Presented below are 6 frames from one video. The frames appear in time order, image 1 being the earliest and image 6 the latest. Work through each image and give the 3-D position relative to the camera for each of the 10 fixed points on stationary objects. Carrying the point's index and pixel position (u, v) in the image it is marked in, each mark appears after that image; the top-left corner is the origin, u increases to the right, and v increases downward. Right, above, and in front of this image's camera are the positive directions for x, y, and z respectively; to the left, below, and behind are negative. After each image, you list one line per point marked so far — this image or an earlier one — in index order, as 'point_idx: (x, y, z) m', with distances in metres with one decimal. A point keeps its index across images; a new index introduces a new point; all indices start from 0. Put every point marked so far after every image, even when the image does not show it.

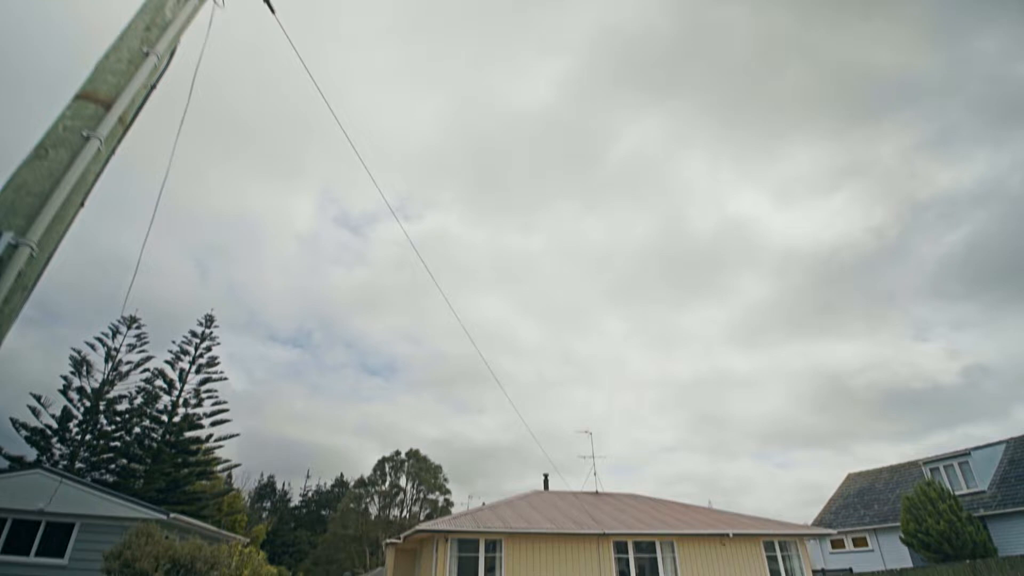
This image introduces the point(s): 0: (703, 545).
0: (+5.4, -7.3, +15.5) m
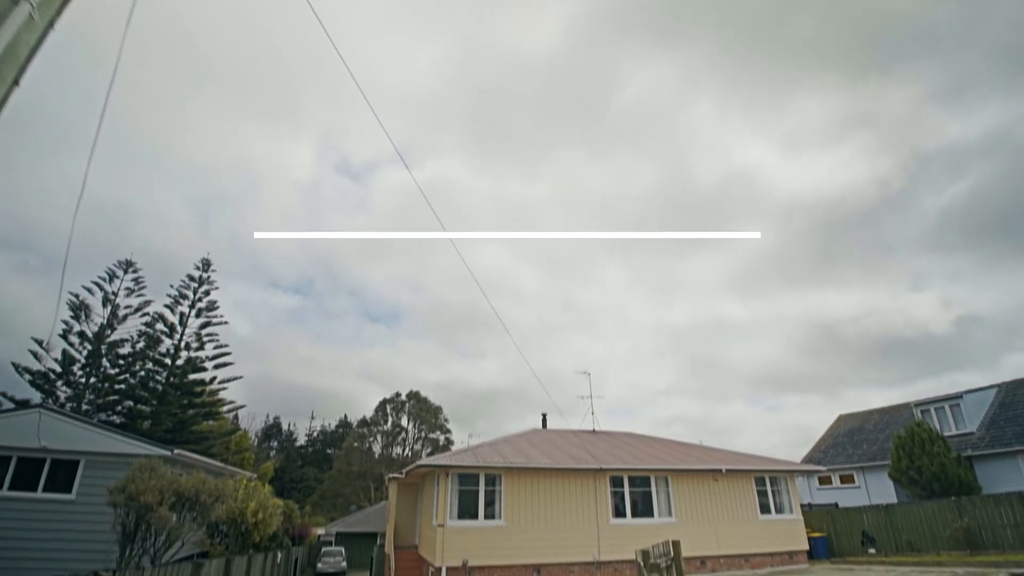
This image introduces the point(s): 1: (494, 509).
0: (+5.3, -5.6, +15.9) m
1: (-0.4, -5.5, +13.7) m
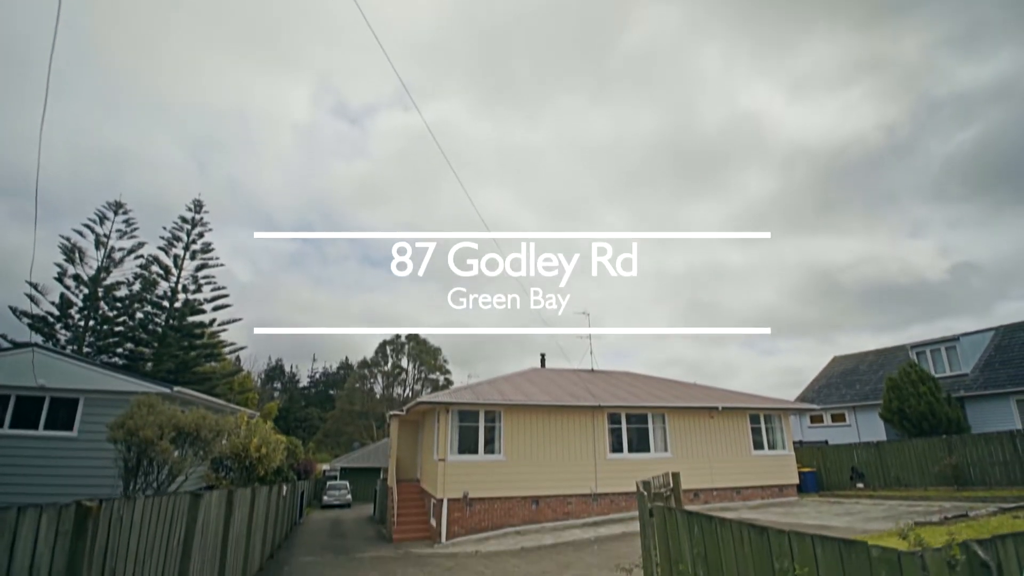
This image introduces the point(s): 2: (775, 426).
0: (+5.3, -3.8, +16.2) m
1: (-0.5, -4.0, +13.9) m
2: (+8.4, -4.4, +17.5) m
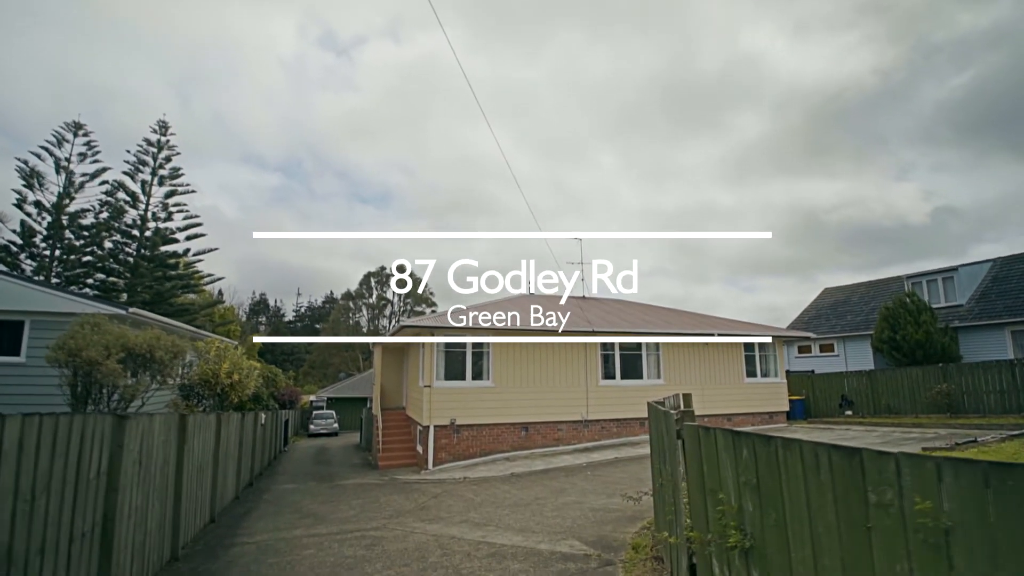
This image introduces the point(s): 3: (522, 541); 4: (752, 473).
0: (+5.0, -1.6, +15.7) m
1: (-0.7, -2.0, +13.4) m
2: (+8.1, -2.1, +17.1) m
3: (+0.1, -2.6, +5.6) m
4: (+1.3, -1.0, +3.0) m
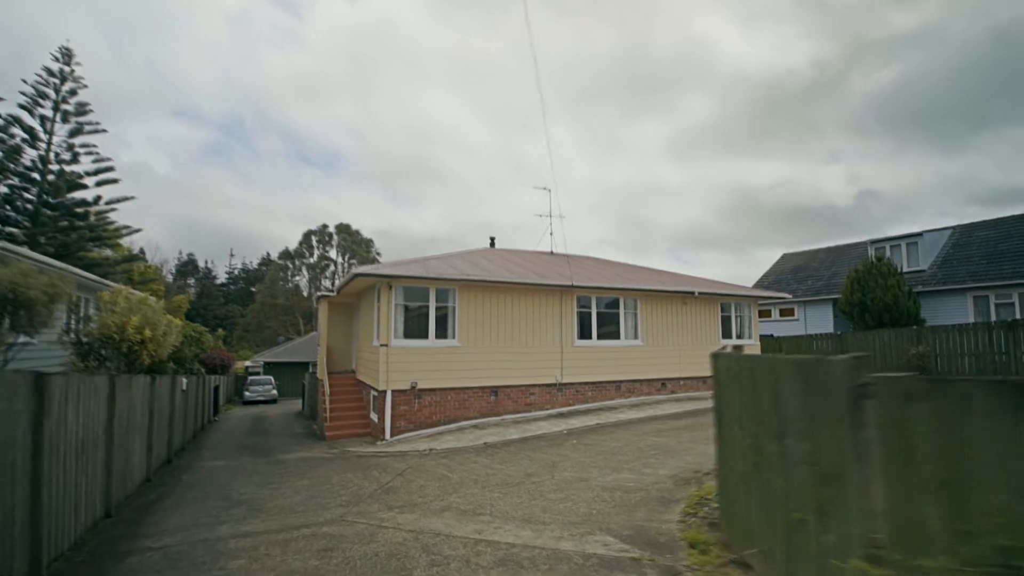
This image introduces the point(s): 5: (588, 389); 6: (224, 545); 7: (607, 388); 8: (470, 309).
0: (+4.0, -0.4, +14.7) m
1: (-1.4, -0.9, +11.8) m
2: (+6.9, -0.8, +16.5) m
3: (+0.2, -1.9, +4.2) m
4: (+1.6, -0.5, +1.6) m
5: (+1.8, -2.4, +13.2) m
6: (-2.4, -2.1, +4.6) m
7: (+2.3, -2.5, +13.4) m
8: (-0.9, -0.6, +12.0) m
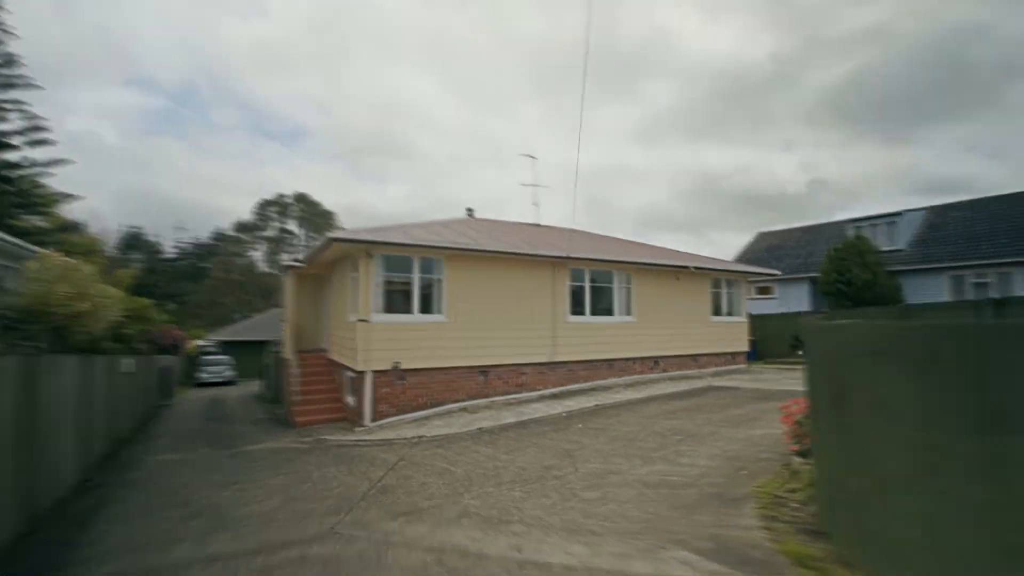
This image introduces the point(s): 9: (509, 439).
0: (+3.6, +0.2, +14.0) m
1: (-1.6, -0.3, +10.8) m
2: (+6.4, -0.1, +16.0) m
3: (+0.5, -1.6, +3.3) m
4: (+2.1, -0.3, +0.8) m
5: (+1.5, -1.8, +12.4) m
6: (-2.1, -1.8, +3.5) m
7: (+2.0, -1.8, +12.6) m
8: (-1.2, 0.0, +11.0) m
9: (-0.1, -2.0, +7.5) m
